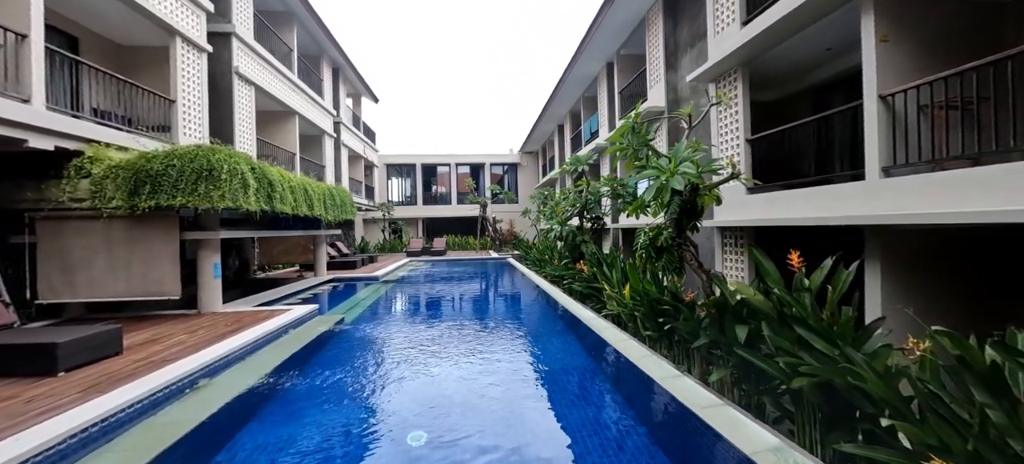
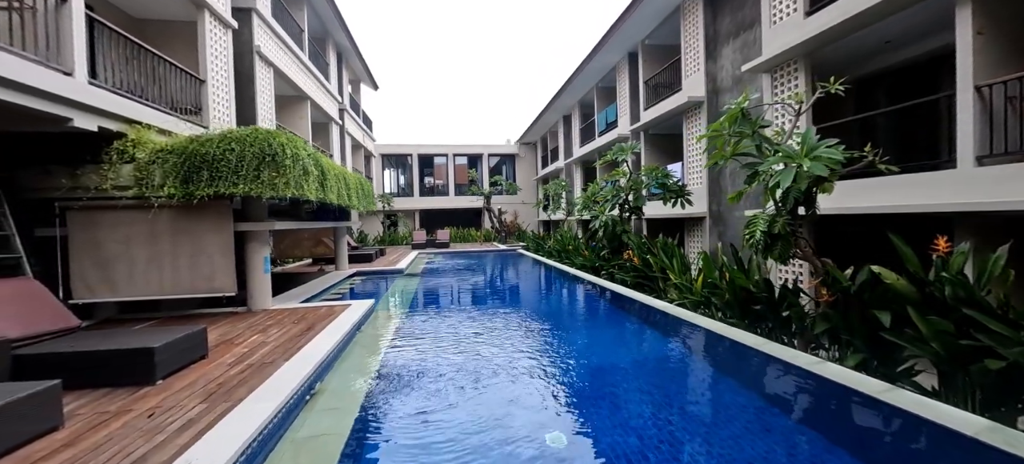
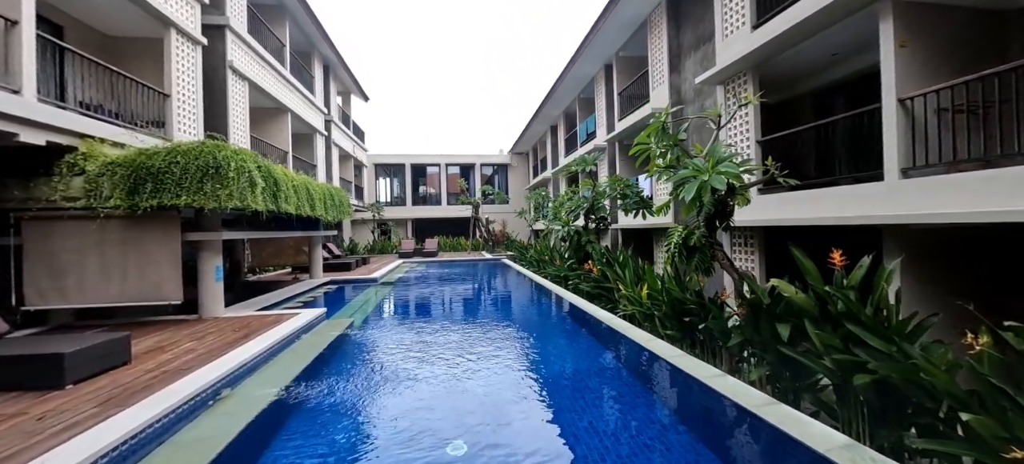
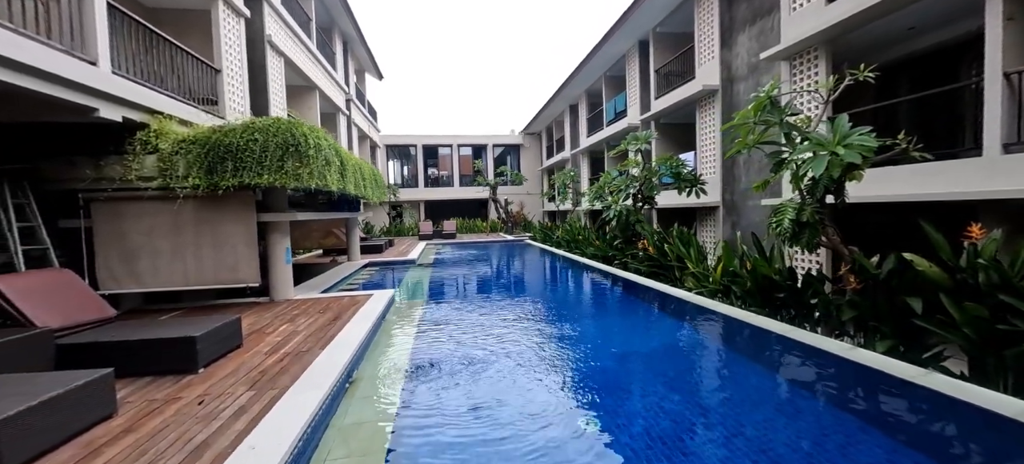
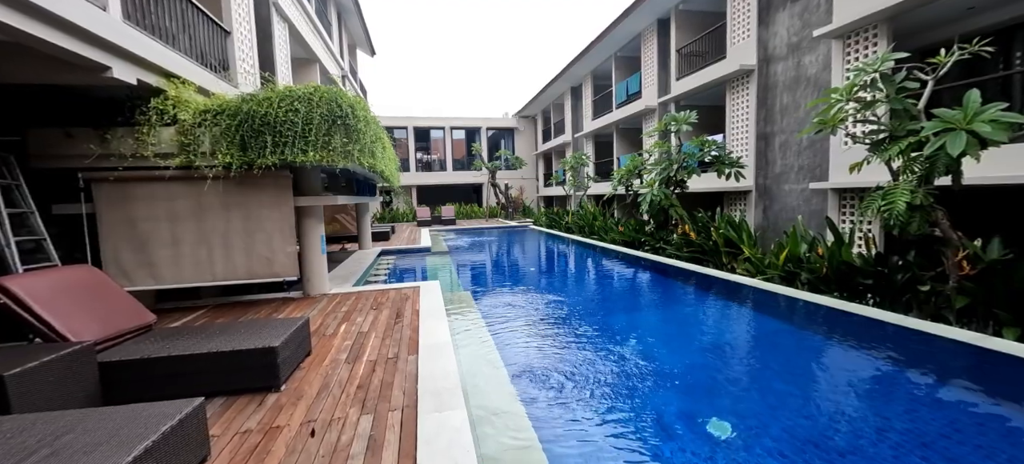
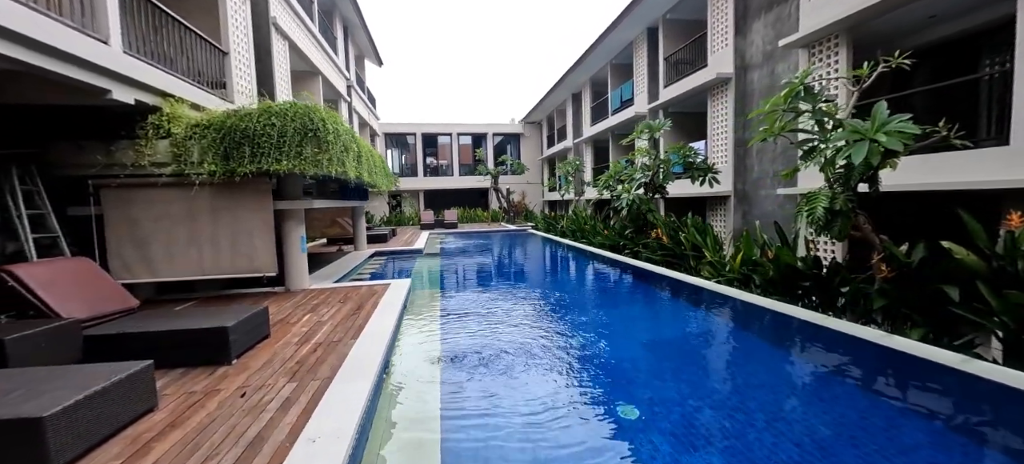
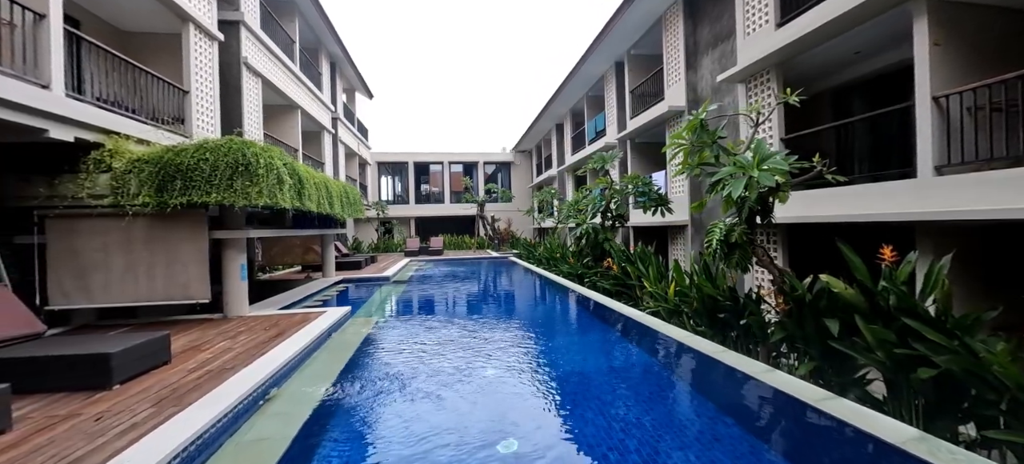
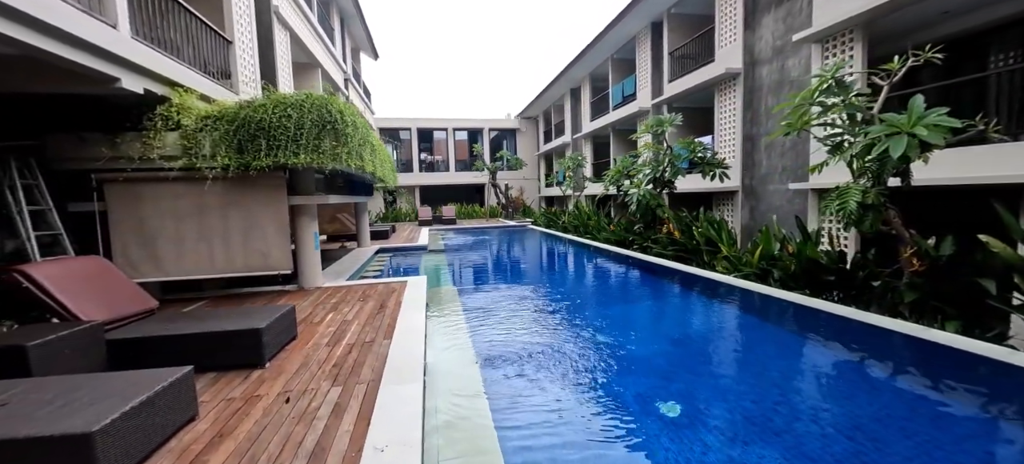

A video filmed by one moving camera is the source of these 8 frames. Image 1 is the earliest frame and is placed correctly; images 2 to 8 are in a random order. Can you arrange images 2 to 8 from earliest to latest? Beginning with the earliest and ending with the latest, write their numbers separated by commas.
3, 7, 2, 4, 6, 8, 5
